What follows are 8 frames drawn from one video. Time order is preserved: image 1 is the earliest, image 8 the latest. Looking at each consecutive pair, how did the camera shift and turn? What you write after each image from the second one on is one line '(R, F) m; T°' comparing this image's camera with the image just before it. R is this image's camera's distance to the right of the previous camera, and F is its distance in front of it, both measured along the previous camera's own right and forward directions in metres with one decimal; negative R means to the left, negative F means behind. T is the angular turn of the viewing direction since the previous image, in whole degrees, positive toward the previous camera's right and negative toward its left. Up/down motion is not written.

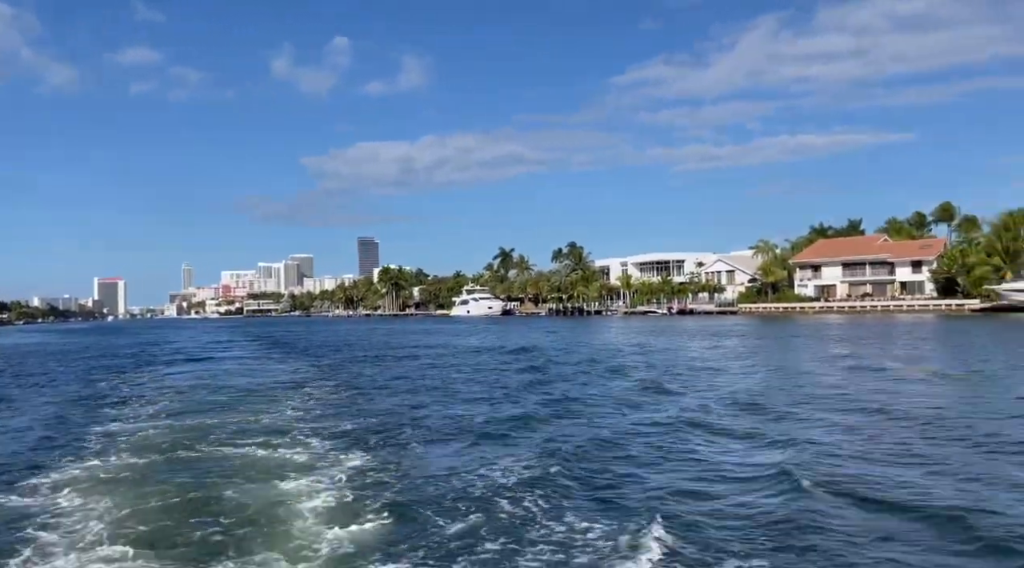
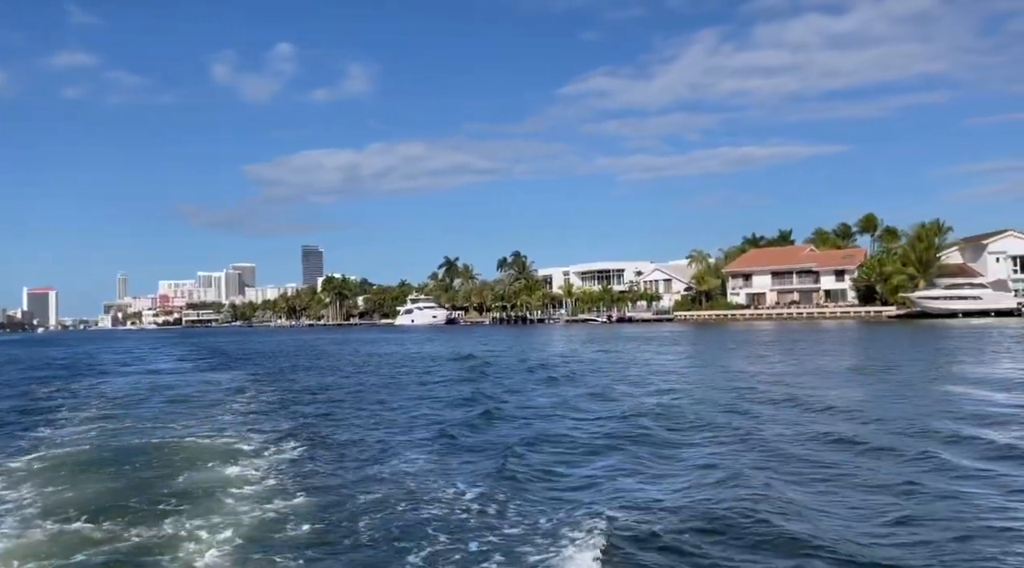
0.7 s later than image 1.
(+0.9, -0.9) m; +3°
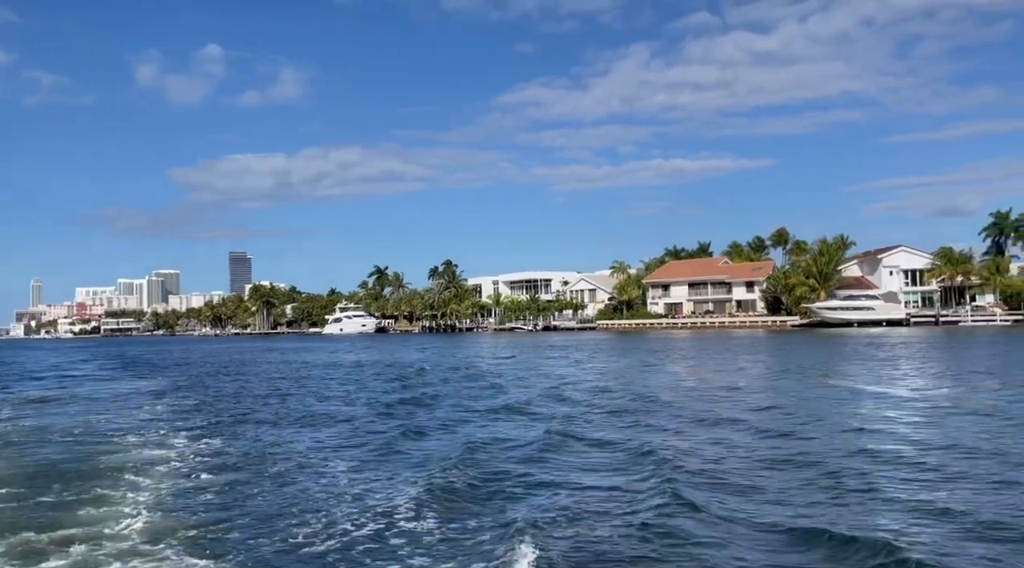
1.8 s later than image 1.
(+0.2, -2.9) m; +4°
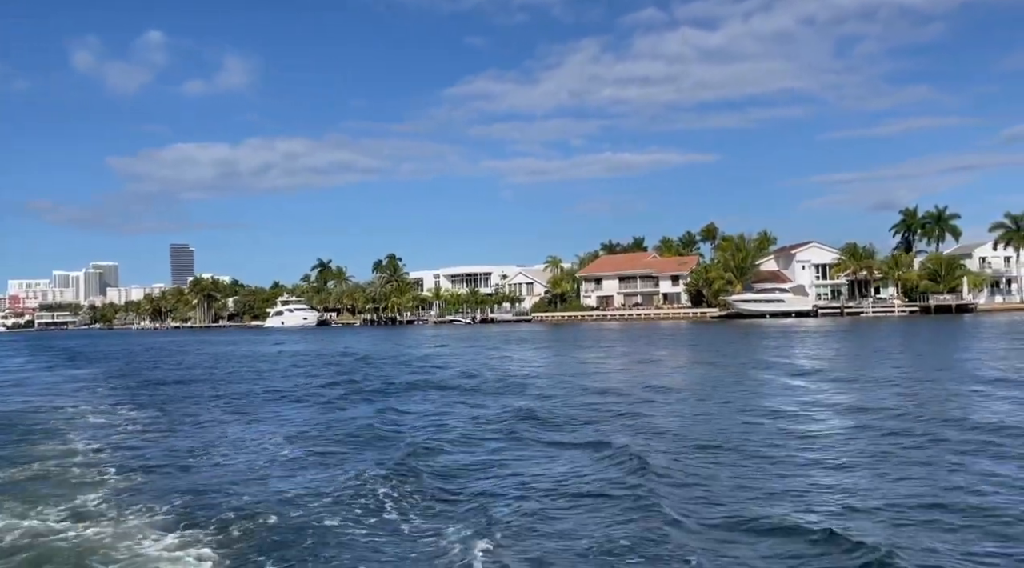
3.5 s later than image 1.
(+0.9, -3.1) m; +3°
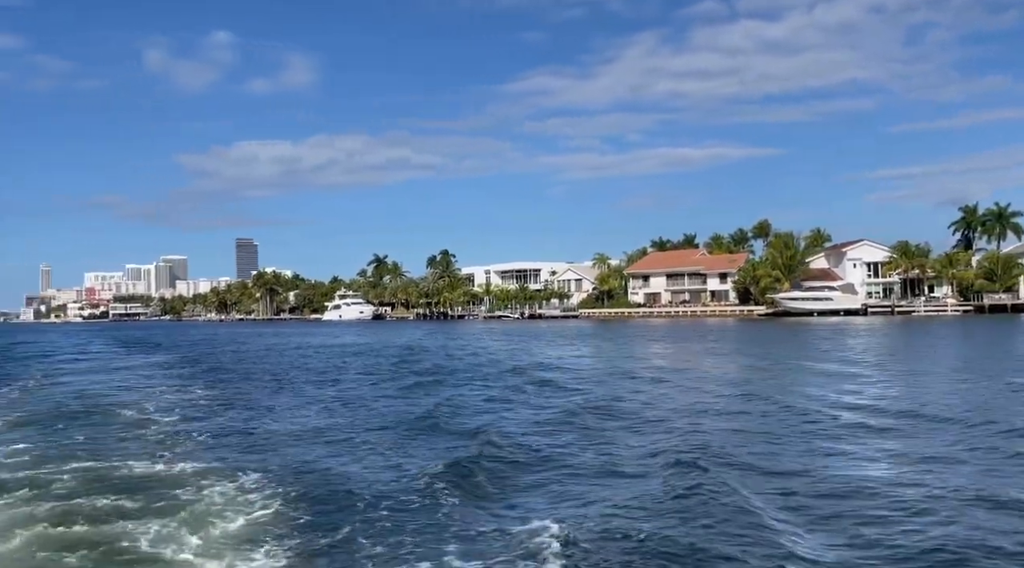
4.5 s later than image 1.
(+1.1, 0.0) m; -4°
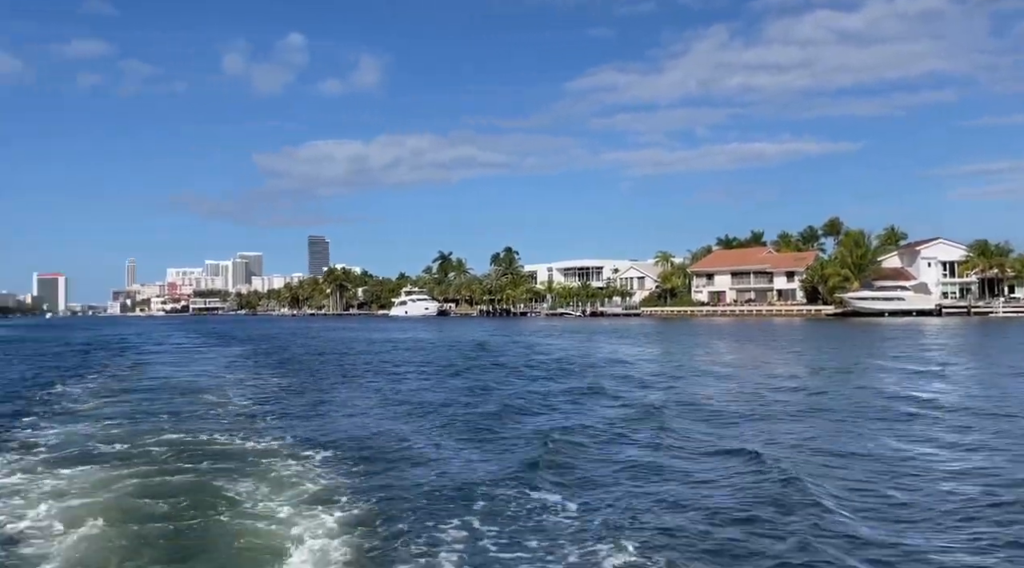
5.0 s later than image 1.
(+0.5, +0.8) m; -4°
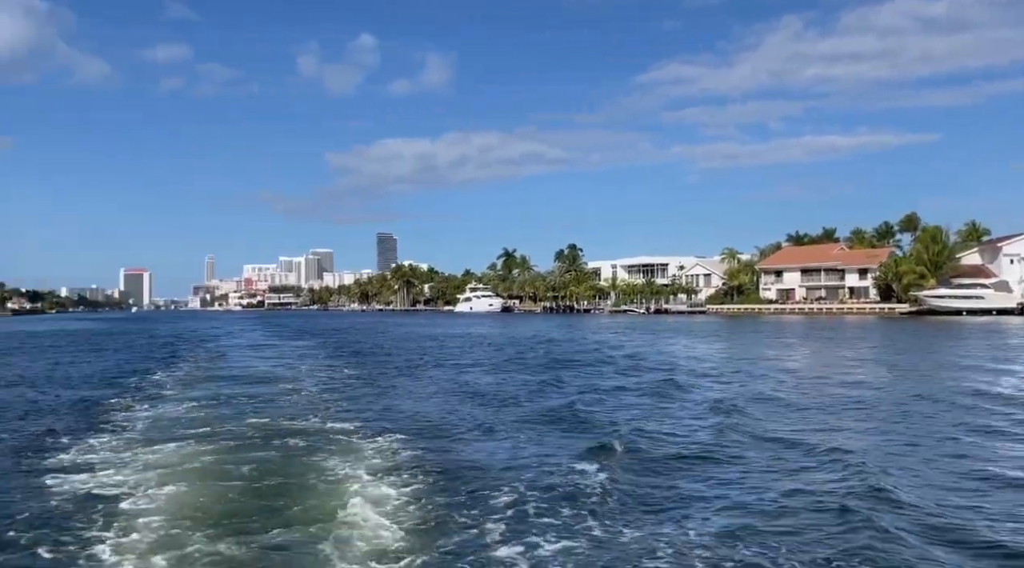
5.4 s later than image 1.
(+0.3, +1.0) m; -4°
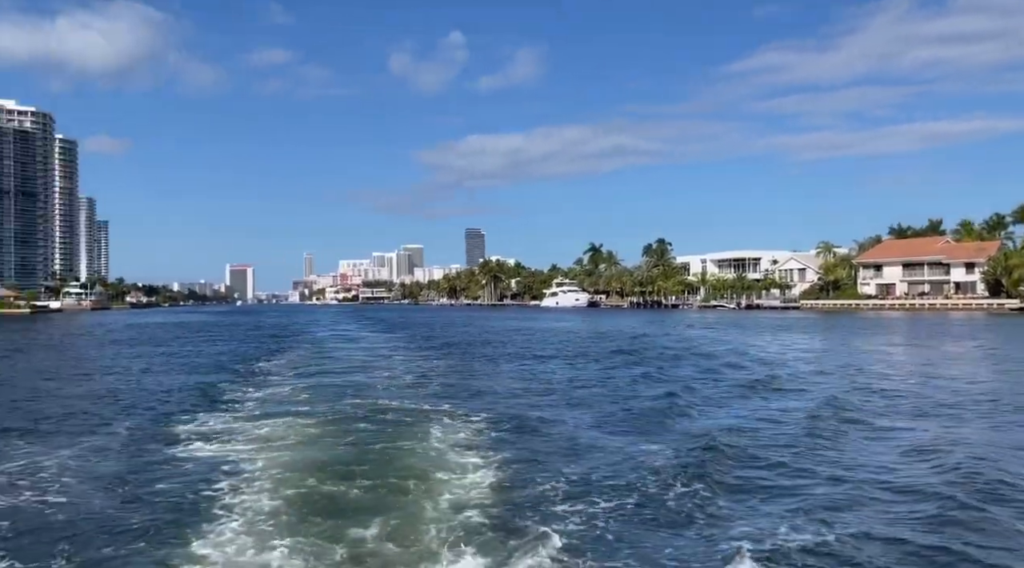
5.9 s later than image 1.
(-0.3, +0.1) m; -5°
